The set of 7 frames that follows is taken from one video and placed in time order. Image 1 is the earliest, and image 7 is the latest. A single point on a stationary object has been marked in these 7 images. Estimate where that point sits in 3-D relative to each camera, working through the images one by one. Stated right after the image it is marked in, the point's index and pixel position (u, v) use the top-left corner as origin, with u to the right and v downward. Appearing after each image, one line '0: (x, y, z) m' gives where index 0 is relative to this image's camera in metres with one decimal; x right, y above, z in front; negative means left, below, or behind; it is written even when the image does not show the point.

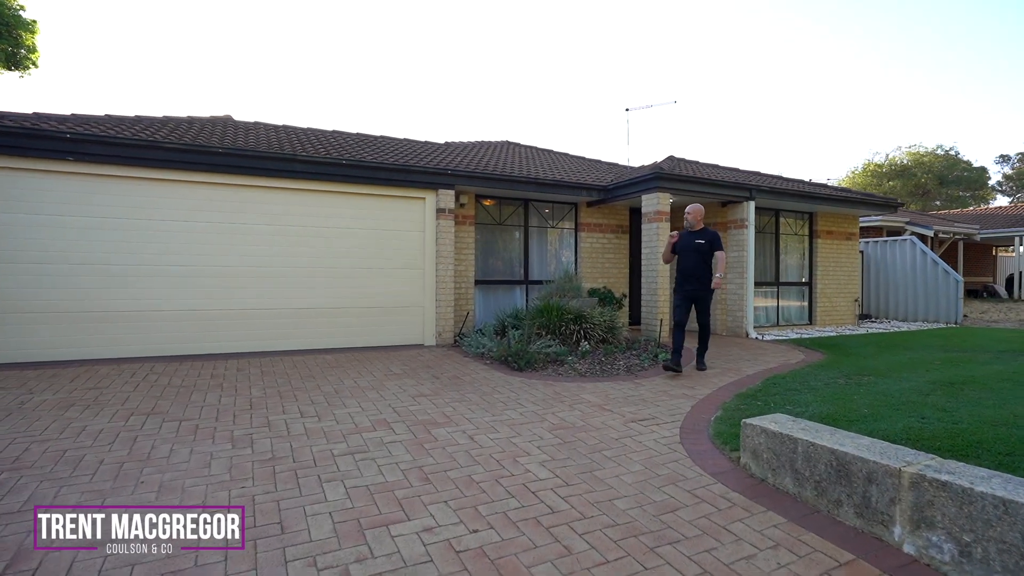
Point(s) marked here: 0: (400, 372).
0: (-1.4, -1.0, +6.7) m
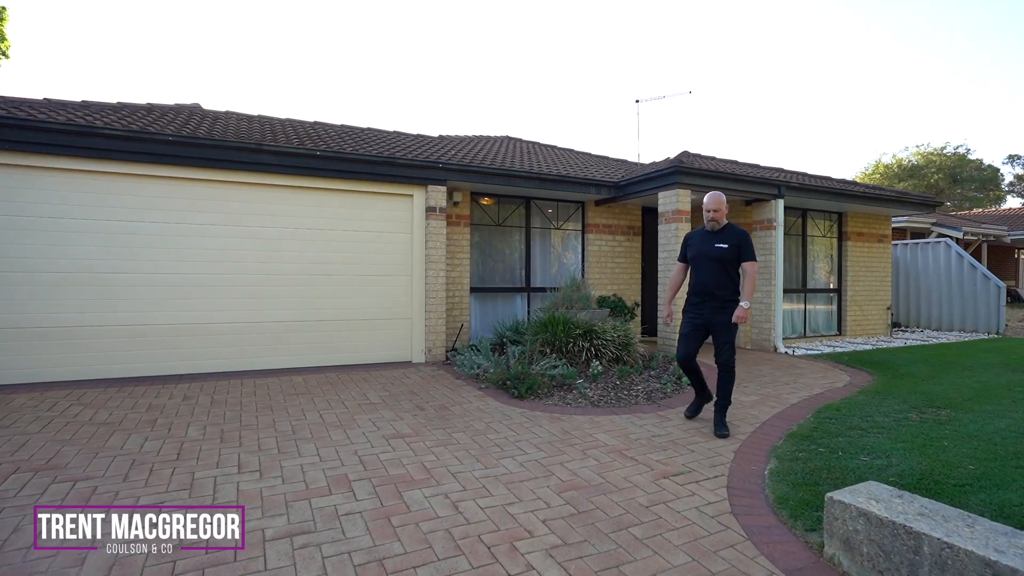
0: (-1.4, -1.2, +5.7) m
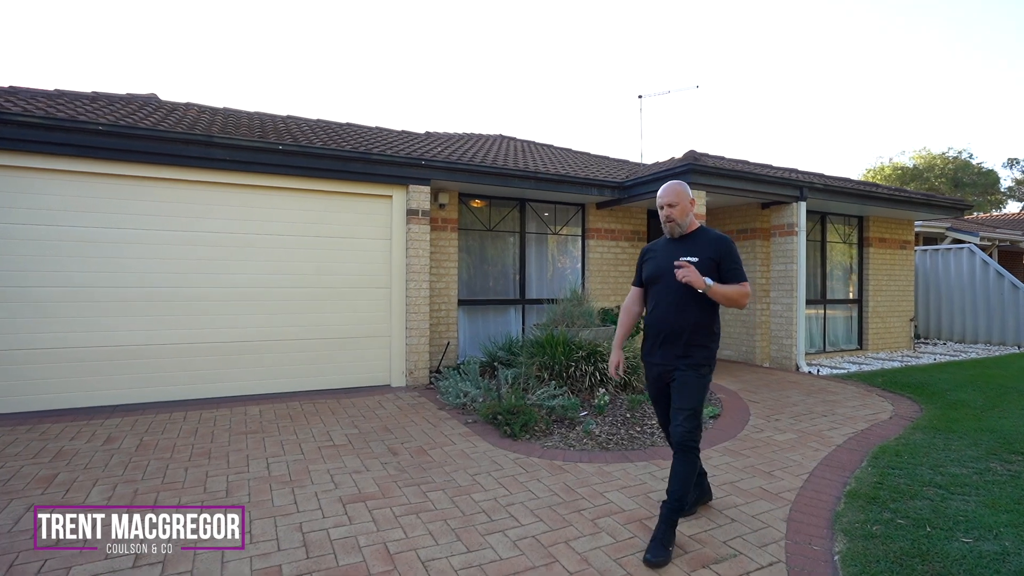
0: (-1.4, -1.3, +4.7) m
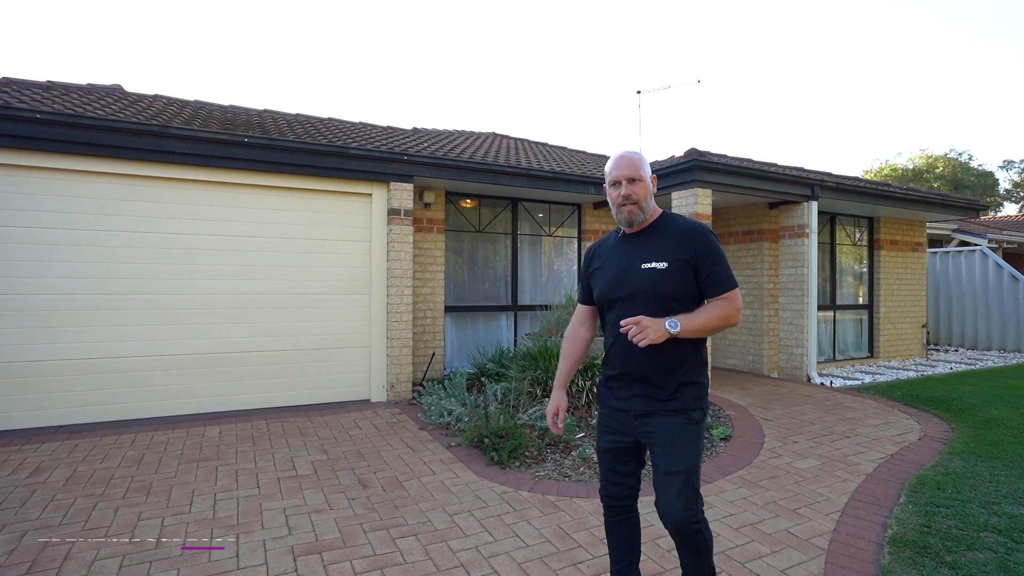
0: (-1.5, -1.4, +4.1) m
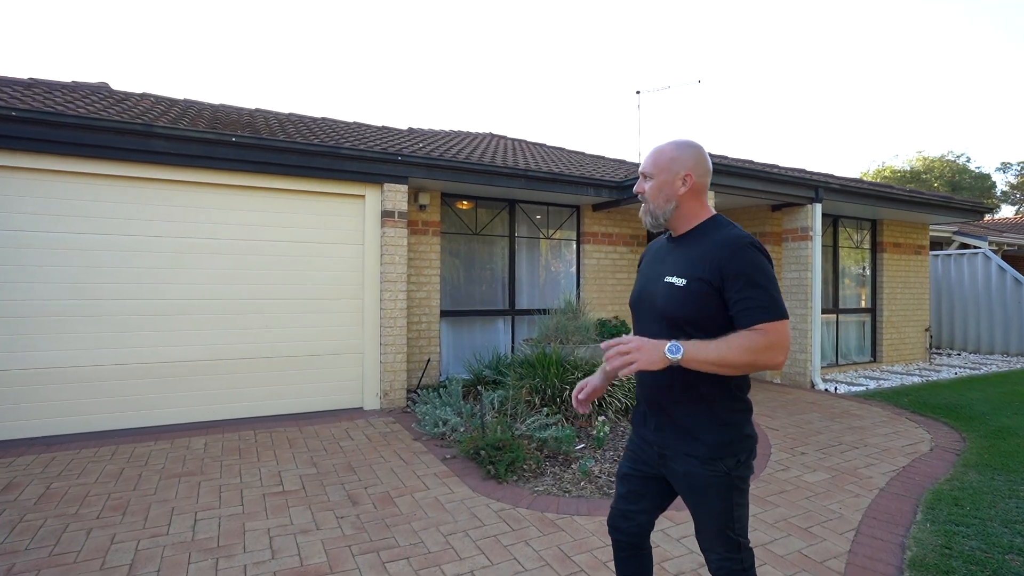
0: (-1.5, -1.4, +3.9) m
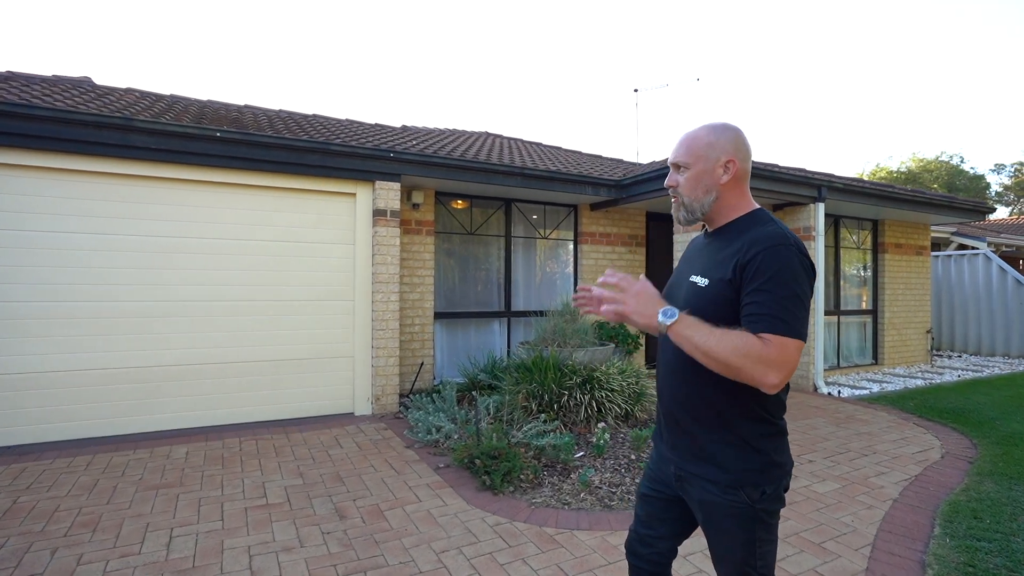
0: (-1.6, -1.4, +3.7) m
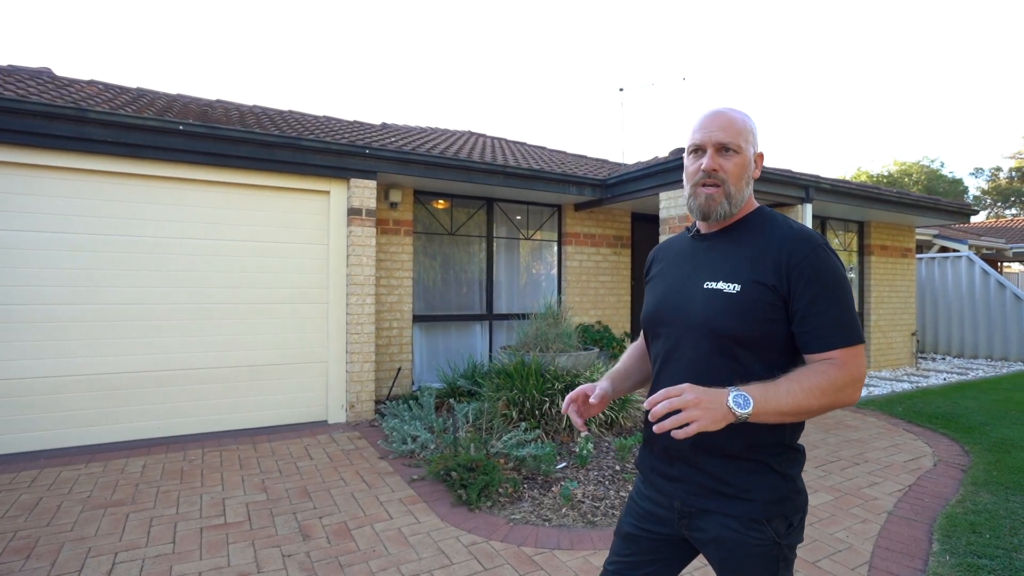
0: (-1.7, -1.5, +3.4) m
